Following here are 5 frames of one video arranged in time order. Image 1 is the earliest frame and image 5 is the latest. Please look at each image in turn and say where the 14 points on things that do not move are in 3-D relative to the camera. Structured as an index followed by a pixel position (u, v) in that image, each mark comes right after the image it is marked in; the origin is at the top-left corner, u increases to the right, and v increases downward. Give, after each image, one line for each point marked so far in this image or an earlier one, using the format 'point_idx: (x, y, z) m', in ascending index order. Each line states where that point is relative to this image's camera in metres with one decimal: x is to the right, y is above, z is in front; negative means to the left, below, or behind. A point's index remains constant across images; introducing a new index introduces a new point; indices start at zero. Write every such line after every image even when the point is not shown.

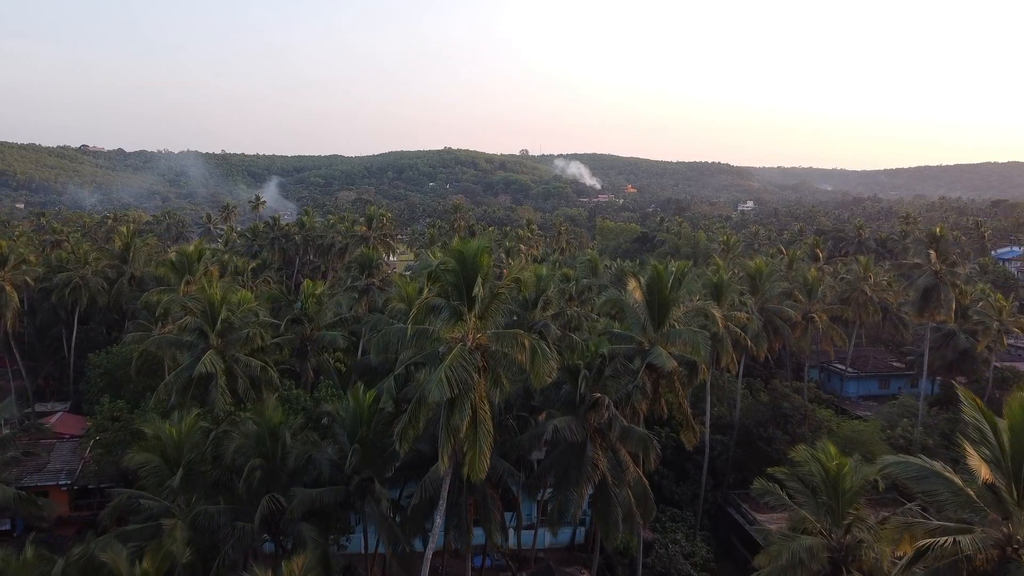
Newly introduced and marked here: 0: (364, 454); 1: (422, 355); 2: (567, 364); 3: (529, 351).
0: (-1.8, -2.0, +14.1) m
1: (-0.9, -0.7, +11.8) m
2: (+0.7, -1.0, +15.0) m
3: (+0.2, -0.6, +11.3) m
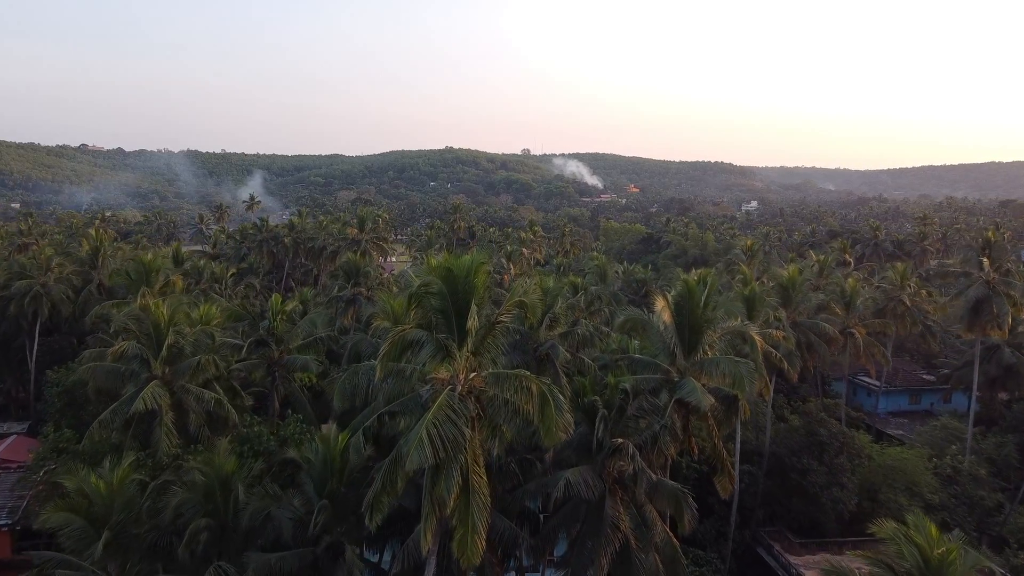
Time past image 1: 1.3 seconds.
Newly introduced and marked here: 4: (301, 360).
0: (-1.7, -2.2, +11.6) m
1: (-0.9, -0.9, +9.2) m
2: (+0.7, -1.2, +12.5) m
3: (+0.2, -0.8, +8.7) m
4: (-2.7, -0.9, +14.9) m
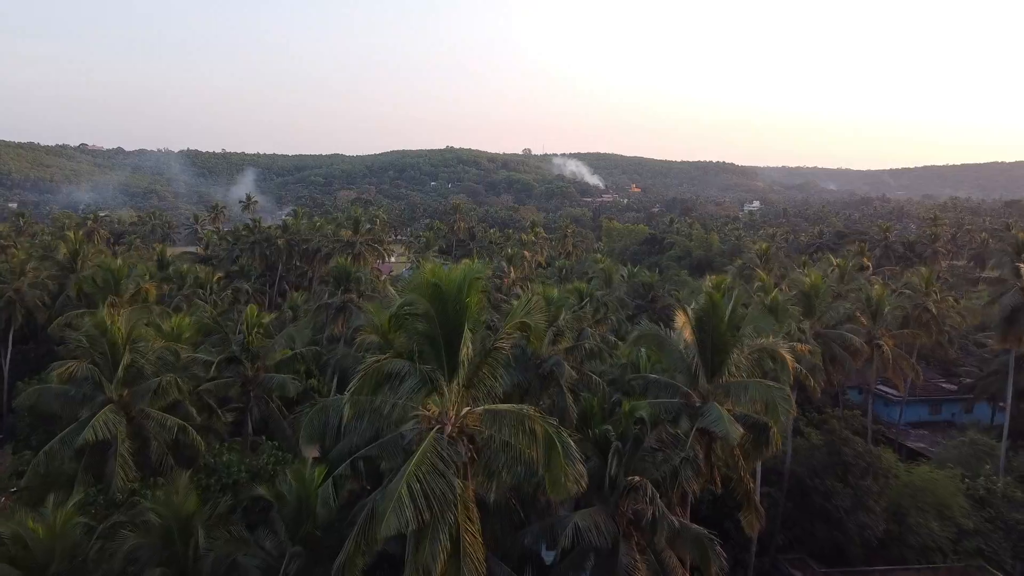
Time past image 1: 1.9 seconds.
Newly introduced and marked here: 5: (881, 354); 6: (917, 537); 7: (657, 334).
0: (-1.7, -2.3, +10.1) m
1: (-0.9, -1.0, +7.7) m
2: (+0.7, -1.3, +11.0) m
3: (+0.2, -0.9, +7.2) m
4: (-2.7, -1.0, +13.4) m
5: (+6.0, -1.1, +19.1) m
6: (+6.4, -3.9, +18.7) m
7: (+1.5, -0.5, +12.4) m
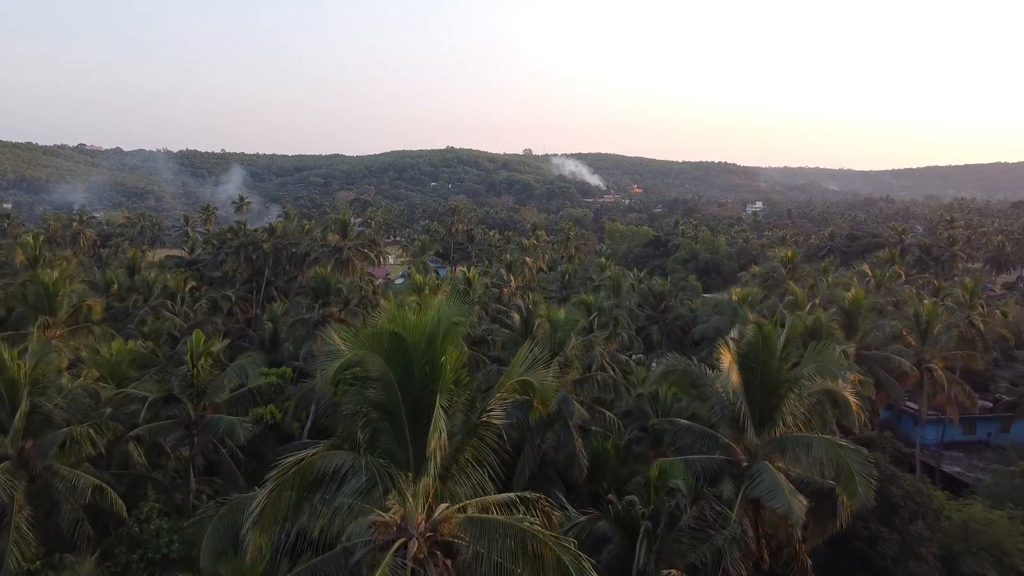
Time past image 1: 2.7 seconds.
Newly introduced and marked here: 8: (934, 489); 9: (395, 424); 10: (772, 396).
0: (-1.8, -2.5, +7.7) m
1: (-0.9, -1.2, +5.4) m
2: (+0.7, -1.5, +8.6) m
3: (+0.2, -1.2, +4.9) m
4: (-2.7, -1.3, +11.1) m
5: (+6.0, -1.3, +16.8) m
6: (+6.4, -4.2, +16.4) m
7: (+1.5, -0.7, +10.1) m
8: (+6.6, -3.1, +18.5) m
9: (-0.5, -0.6, +5.1) m
10: (+2.0, -0.8, +9.0) m
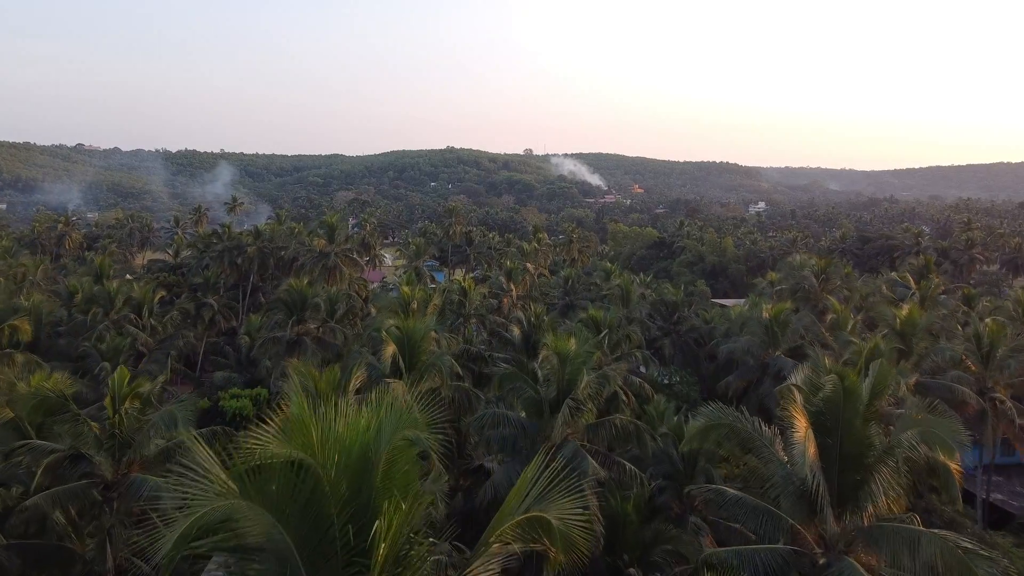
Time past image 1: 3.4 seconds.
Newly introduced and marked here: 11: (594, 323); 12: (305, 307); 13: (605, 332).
0: (-1.8, -2.7, +5.5) m
1: (-0.9, -1.4, +3.1) m
2: (+0.7, -1.8, +6.3) m
3: (+0.2, -1.4, +2.6) m
4: (-2.7, -1.5, +8.8) m
5: (+5.9, -1.5, +14.5) m
6: (+6.4, -4.4, +14.1) m
7: (+1.5, -0.9, +7.8) m
8: (+6.6, -3.4, +16.3) m
9: (-0.5, -0.8, +2.8) m
10: (+1.9, -1.0, +6.7) m
11: (+1.3, -0.5, +18.2) m
12: (-3.2, -0.3, +18.8) m
13: (+1.4, -0.6, +18.0) m
